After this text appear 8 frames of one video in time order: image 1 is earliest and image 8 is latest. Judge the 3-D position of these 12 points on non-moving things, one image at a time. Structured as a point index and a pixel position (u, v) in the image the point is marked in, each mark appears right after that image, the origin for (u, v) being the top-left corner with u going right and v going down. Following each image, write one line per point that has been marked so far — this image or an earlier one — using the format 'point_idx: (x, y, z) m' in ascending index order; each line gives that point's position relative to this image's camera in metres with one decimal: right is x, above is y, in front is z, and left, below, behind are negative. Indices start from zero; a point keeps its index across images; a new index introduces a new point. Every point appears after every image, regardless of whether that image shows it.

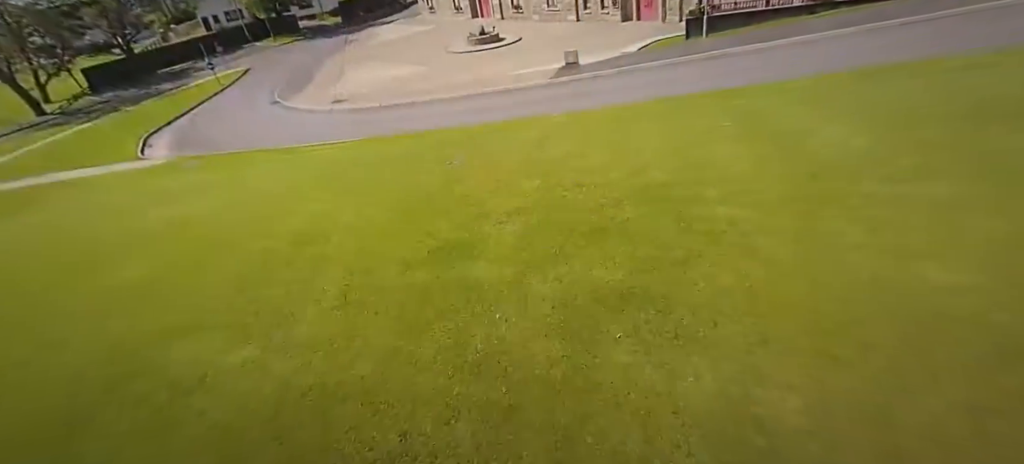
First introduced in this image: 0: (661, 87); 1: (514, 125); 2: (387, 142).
0: (+5.8, +5.4, +18.0) m
1: (+0.1, +4.0, +17.5) m
2: (-5.1, +3.7, +19.5) m
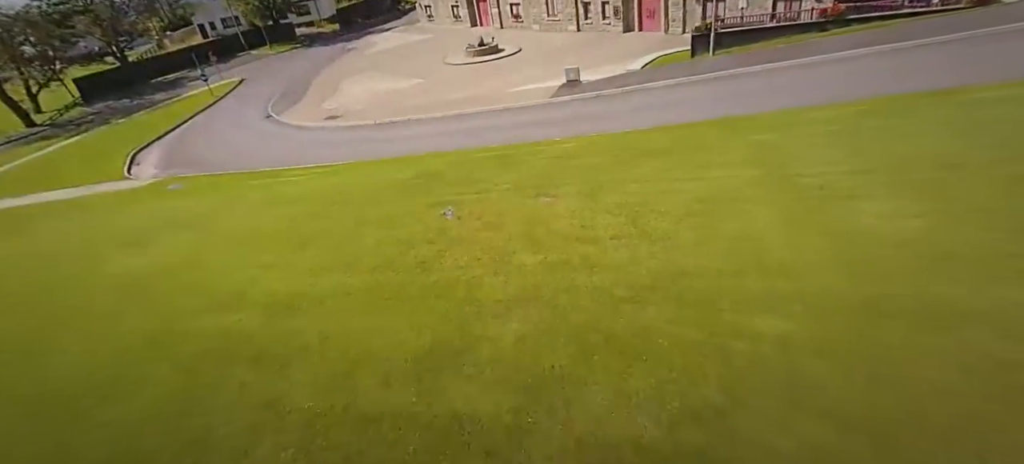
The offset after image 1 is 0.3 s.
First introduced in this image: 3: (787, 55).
0: (+5.7, +4.3, +17.2) m
1: (+0.1, +2.9, +16.7) m
2: (-5.1, +2.6, +18.7) m
3: (+10.9, +6.9, +18.8) m
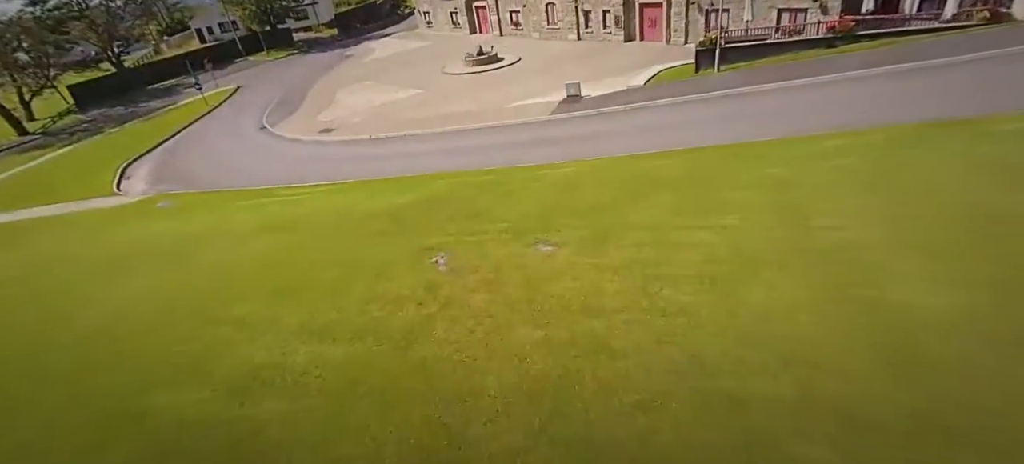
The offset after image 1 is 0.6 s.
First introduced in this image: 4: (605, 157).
0: (+5.7, +3.5, +16.6) m
1: (0.0, +2.0, +16.0) m
2: (-5.1, +1.8, +18.0) m
3: (+10.9, +6.0, +18.2) m
4: (+3.1, +2.5, +15.9) m
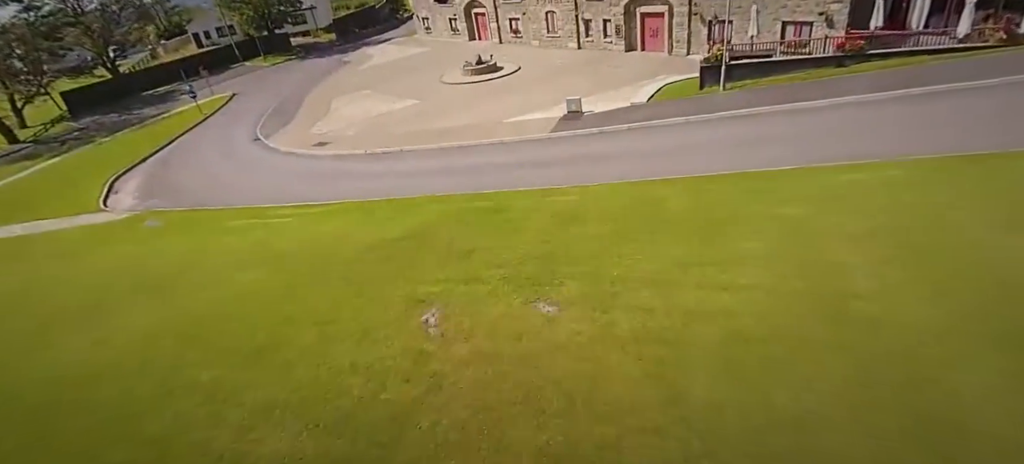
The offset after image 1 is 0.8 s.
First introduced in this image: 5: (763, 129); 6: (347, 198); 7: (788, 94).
0: (+5.7, +2.5, +15.9) m
1: (0.0, +1.1, +15.4) m
2: (-5.2, +0.9, +17.4) m
3: (+10.8, +5.1, +17.5) m
4: (+3.0, +1.6, +15.2) m
5: (+8.5, +3.5, +16.1) m
6: (-6.9, +1.4, +19.9) m
7: (+10.4, +5.2, +18.0) m
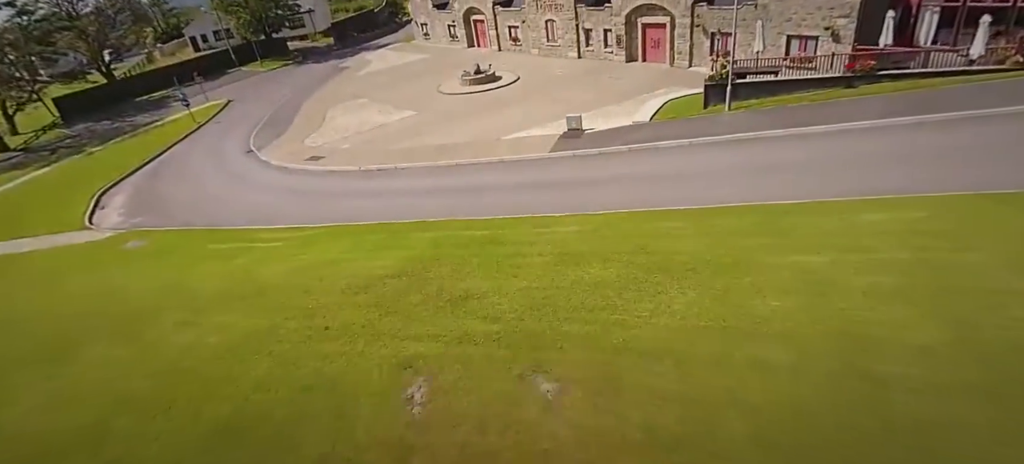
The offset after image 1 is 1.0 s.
0: (+5.6, +1.6, +15.2) m
1: (-0.1, +0.2, +14.7) m
2: (-5.3, -0.1, +16.6) m
3: (+10.8, +4.1, +16.9) m
4: (+3.0, +0.6, +14.5) m
5: (+8.4, +2.5, +15.4) m
6: (-7.0, +0.5, +19.2) m
7: (+10.4, +4.2, +17.3) m
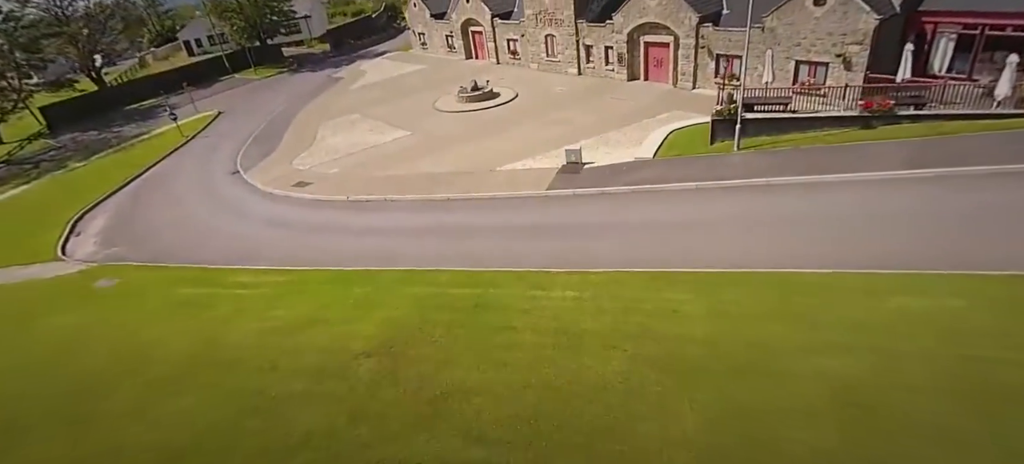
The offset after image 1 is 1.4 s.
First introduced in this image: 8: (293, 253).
0: (+5.4, -0.2, +14.1) m
1: (-0.3, -1.5, +13.5) m
2: (-5.5, -1.7, +15.4) m
3: (+10.6, +2.3, +15.7) m
4: (+2.8, -1.1, +13.3) m
5: (+8.2, +0.7, +14.3) m
6: (-7.3, -1.1, +18.0) m
7: (+10.2, +2.4, +16.2) m
8: (-9.0, -0.8, +19.3) m
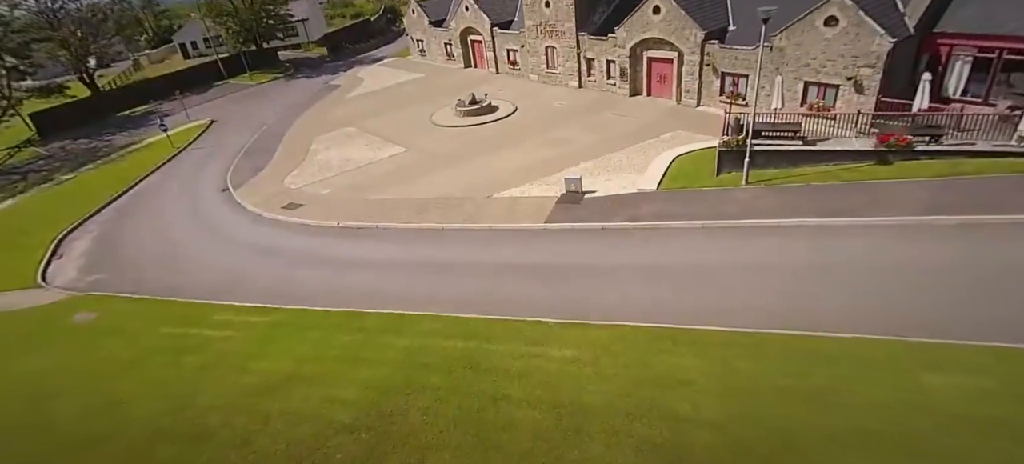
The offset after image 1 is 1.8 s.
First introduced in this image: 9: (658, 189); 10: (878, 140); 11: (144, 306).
0: (+5.3, -1.5, +13.2) m
1: (-0.4, -2.8, +12.6) m
2: (-5.6, -3.0, +14.5) m
3: (+10.5, +0.9, +14.8) m
4: (+2.6, -2.4, +12.4) m
5: (+8.1, -0.7, +13.4) m
6: (-7.4, -2.4, +17.1) m
7: (+10.1, +1.0, +15.3) m
8: (-9.1, -2.1, +18.4) m
9: (+5.8, +1.7, +18.6) m
10: (+13.5, +3.5, +17.6) m
11: (-14.2, -2.9, +18.3) m
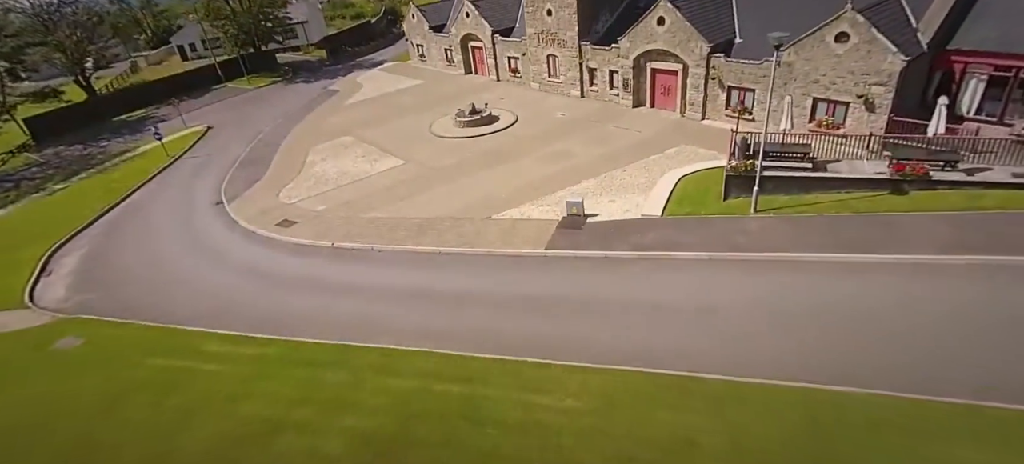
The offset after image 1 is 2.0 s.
0: (+5.2, -2.5, +12.5) m
1: (-0.5, -3.8, +11.9) m
2: (-5.7, -3.9, +13.9) m
3: (+10.5, -0.2, +14.2) m
4: (+2.6, -3.4, +11.8) m
5: (+8.1, -1.7, +12.7) m
6: (-7.4, -3.3, +16.4) m
7: (+10.1, 0.0, +14.6) m
8: (-9.1, -3.0, +17.8) m
9: (+5.7, +0.7, +17.9) m
10: (+13.5, +2.4, +16.9) m
11: (-14.3, -3.7, +17.6) m
